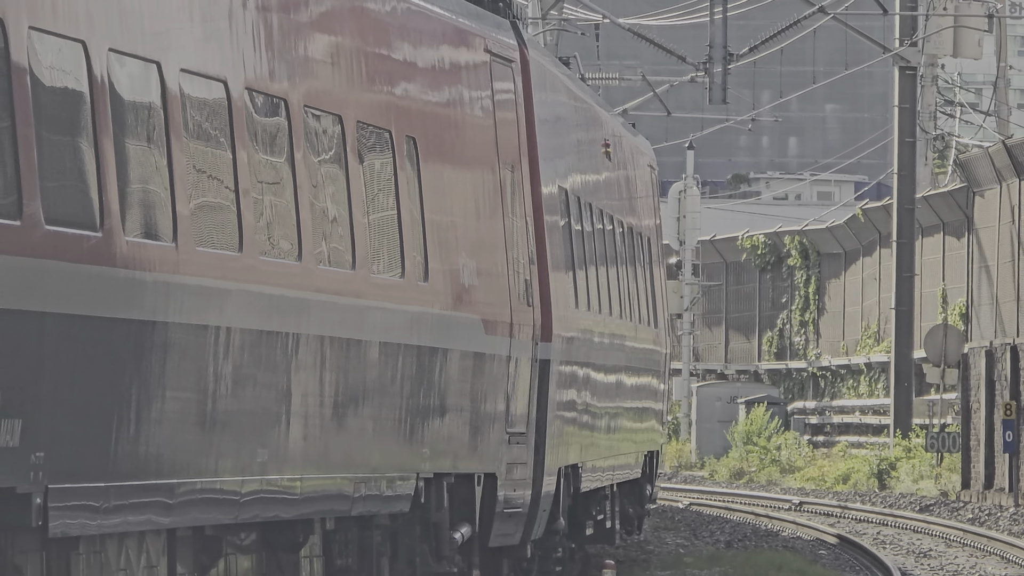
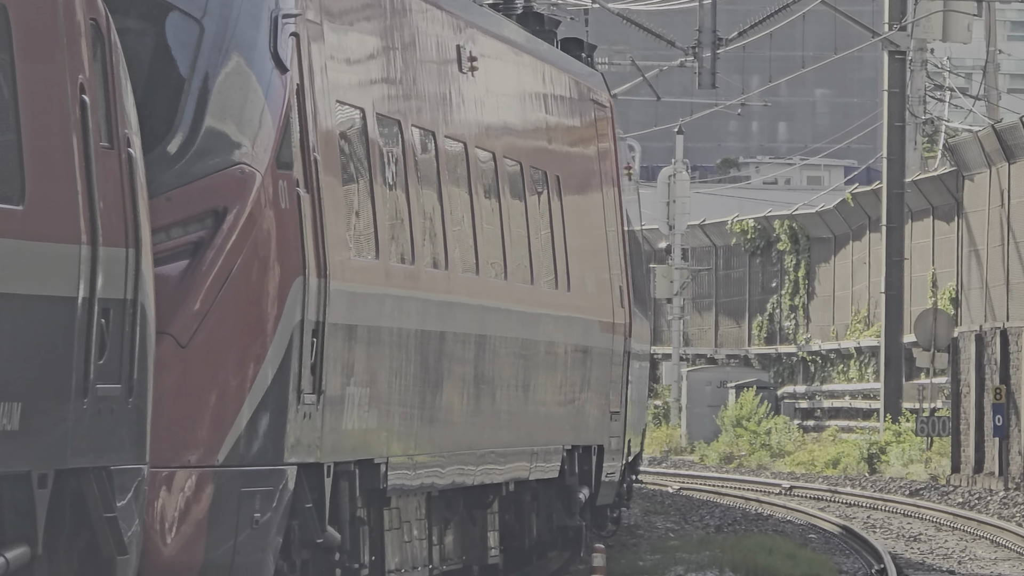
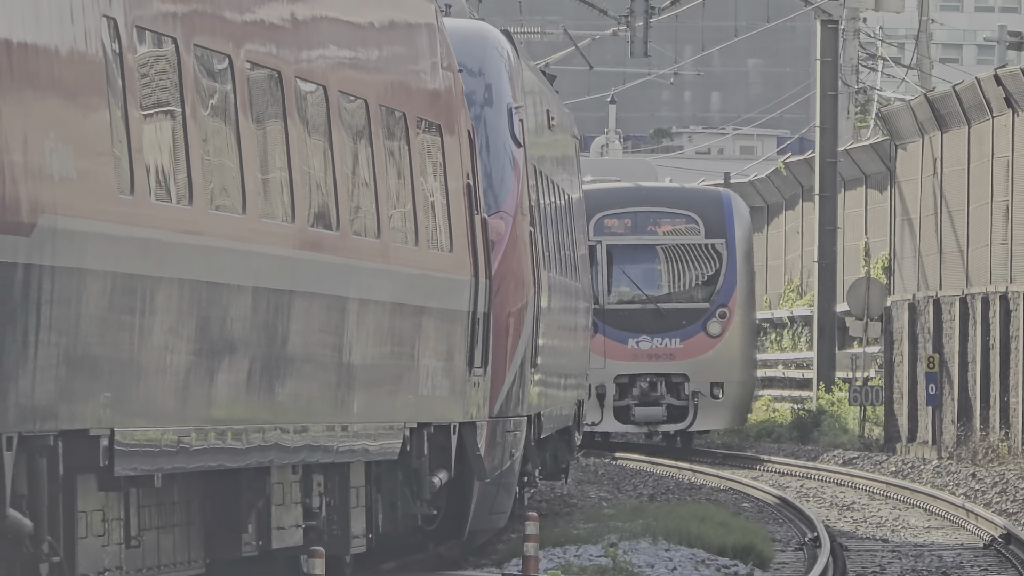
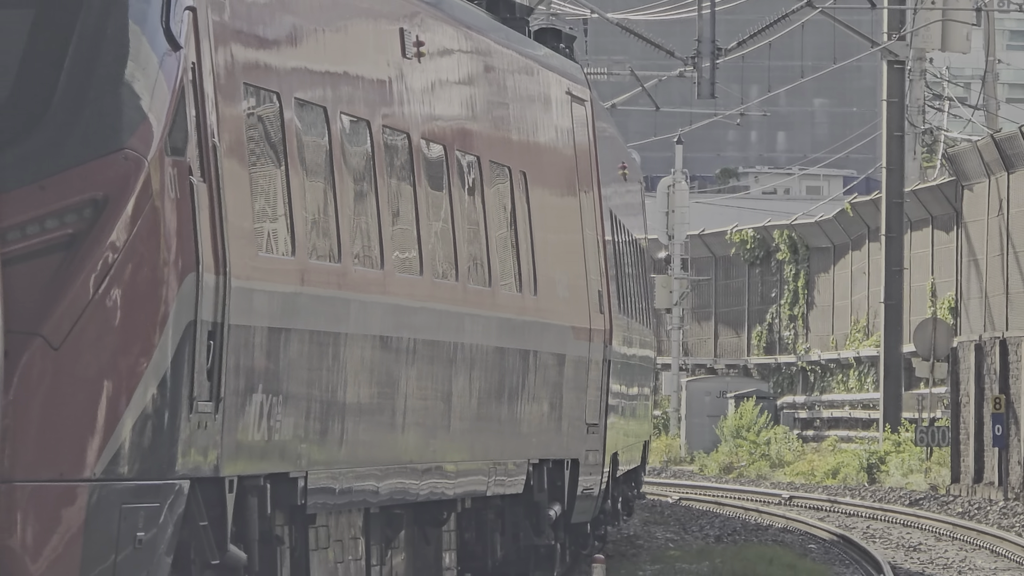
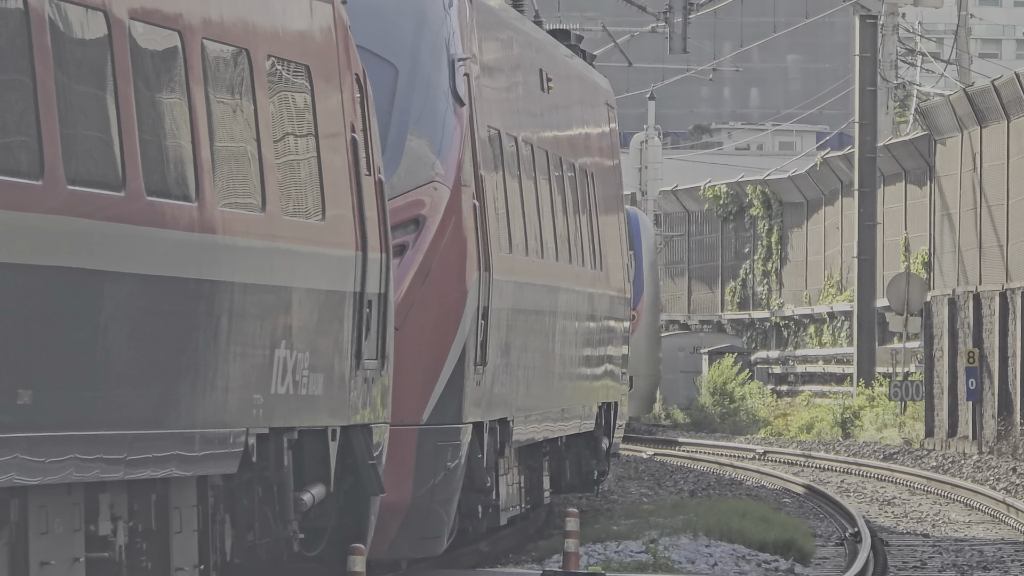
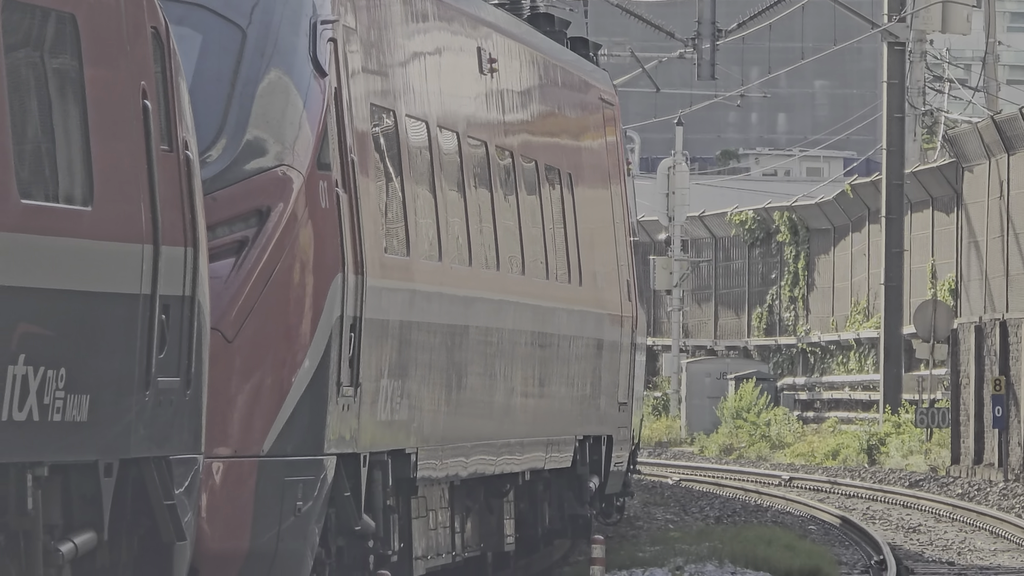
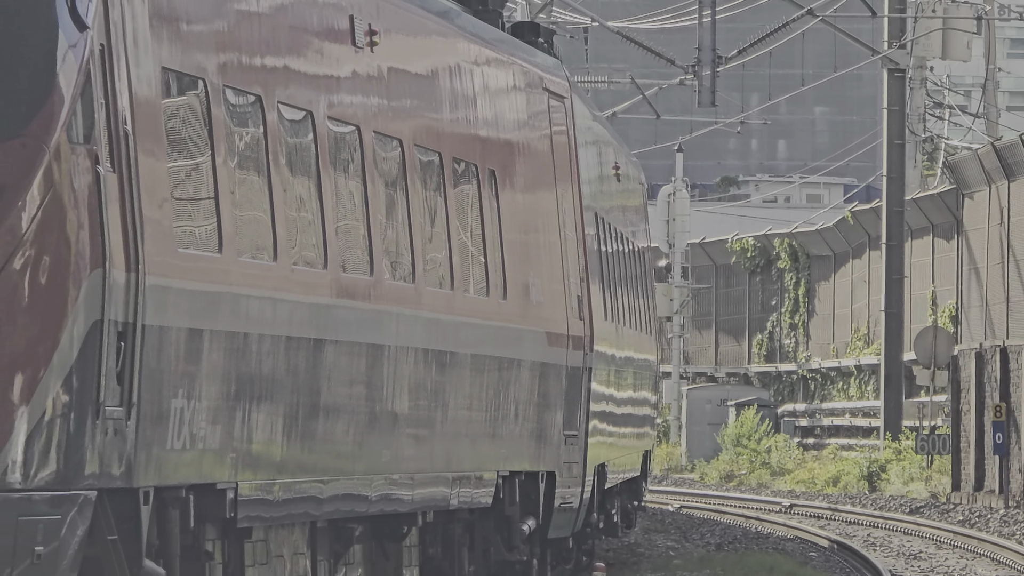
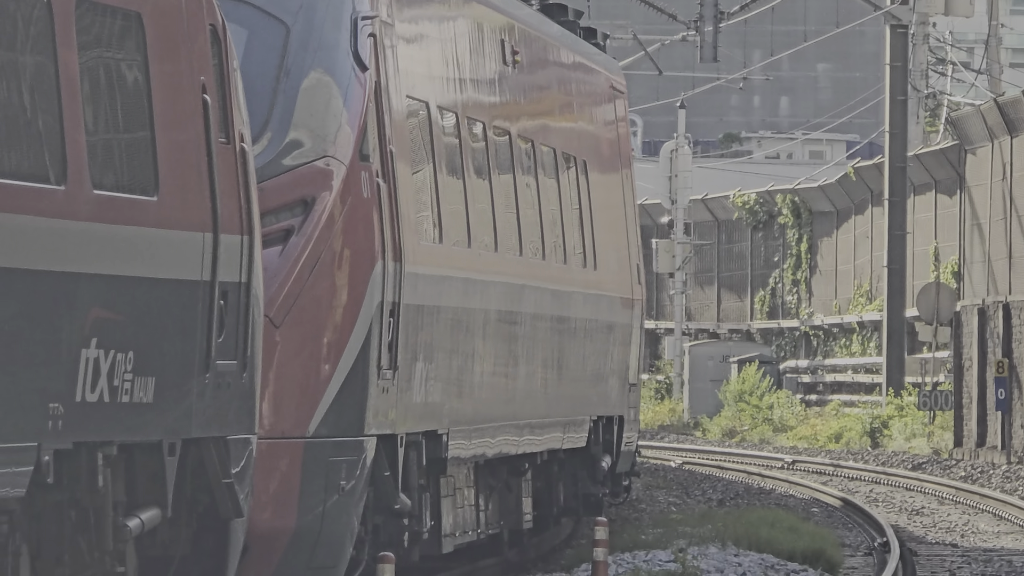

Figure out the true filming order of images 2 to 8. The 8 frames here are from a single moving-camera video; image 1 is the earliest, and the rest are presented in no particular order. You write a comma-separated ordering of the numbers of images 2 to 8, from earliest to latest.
7, 4, 2, 6, 8, 5, 3
